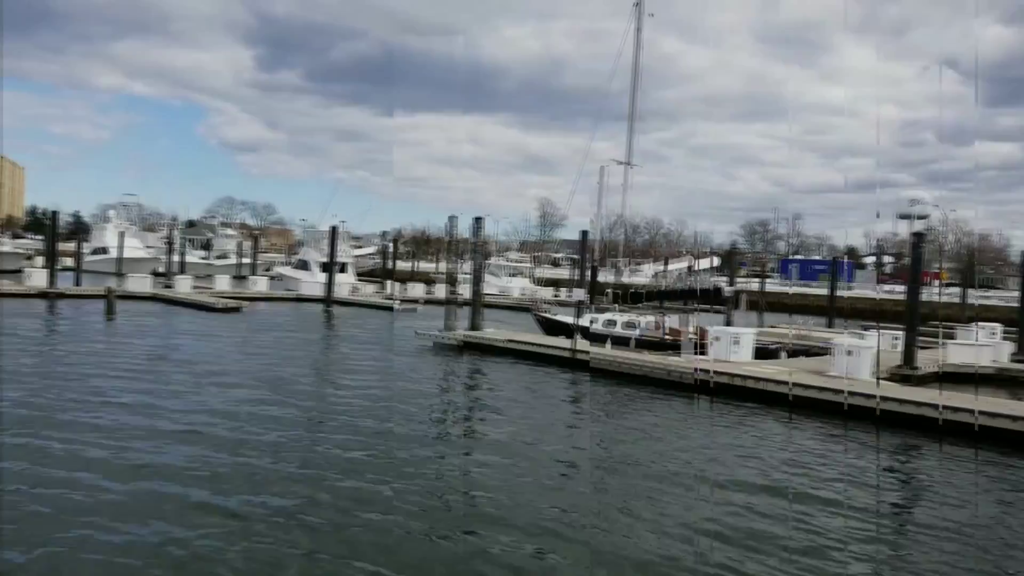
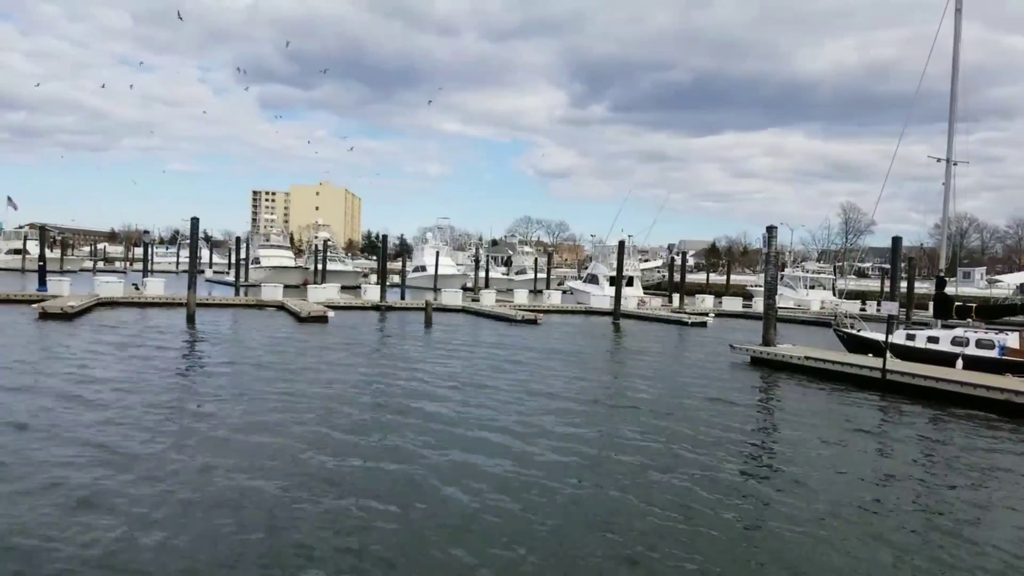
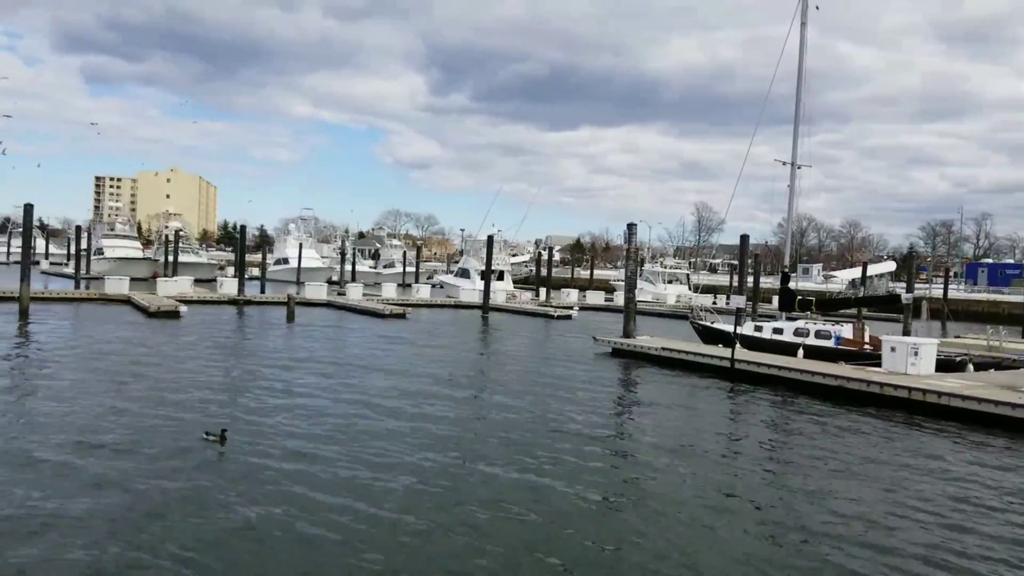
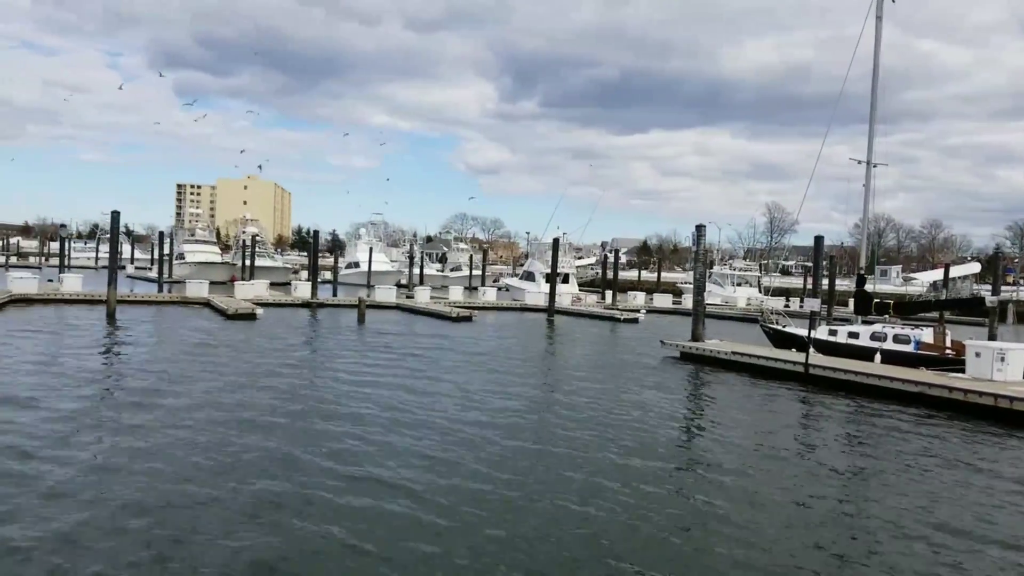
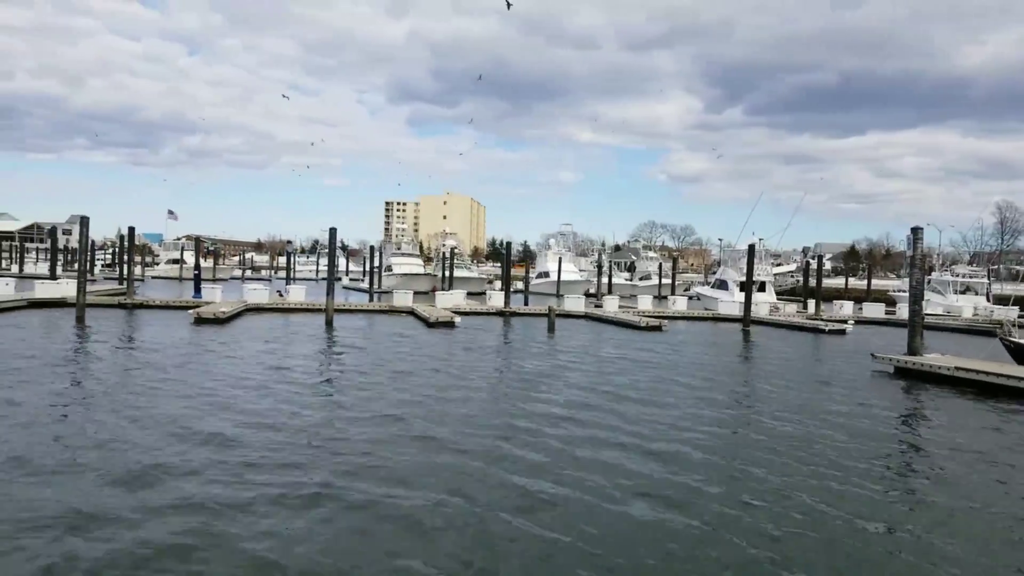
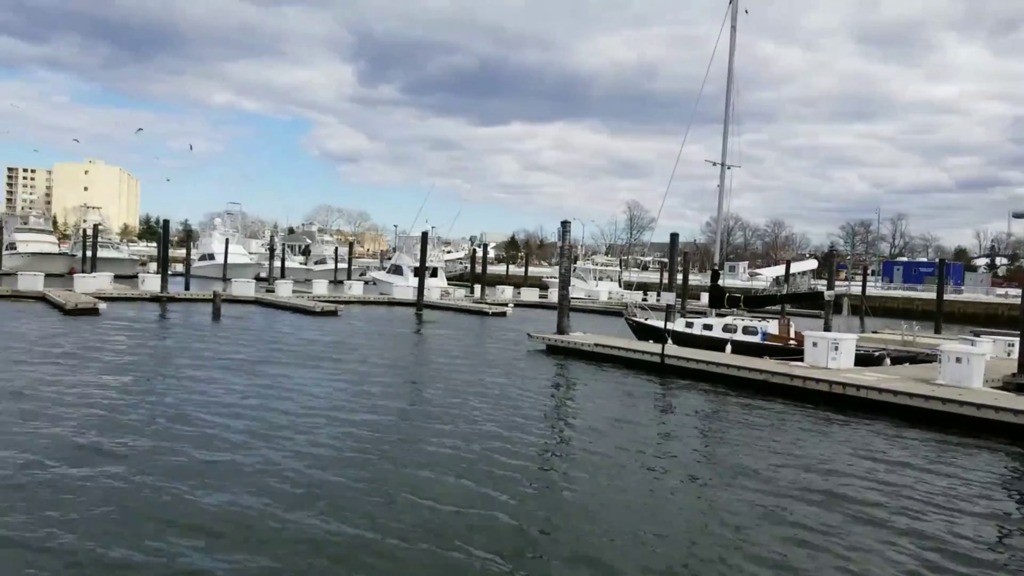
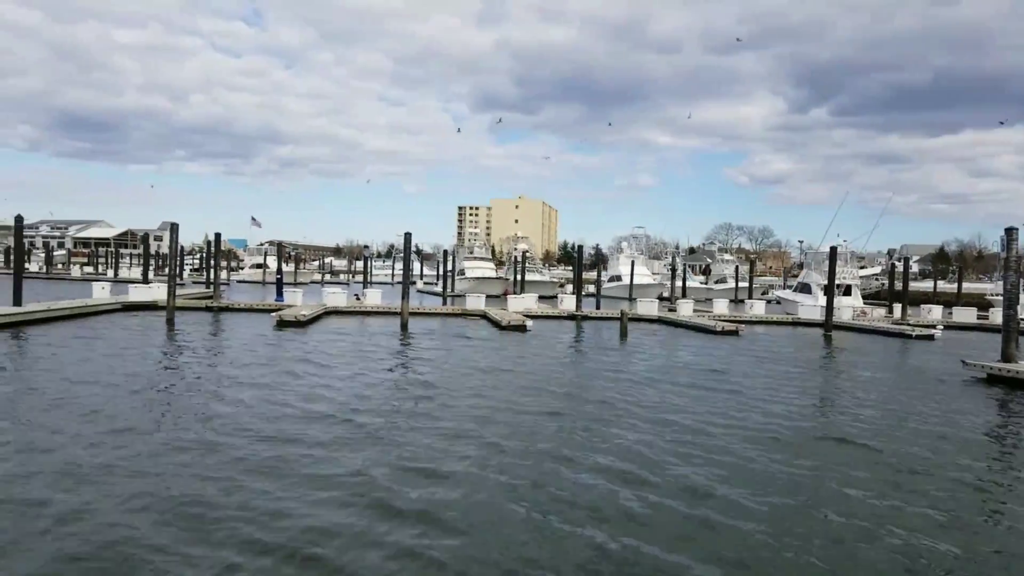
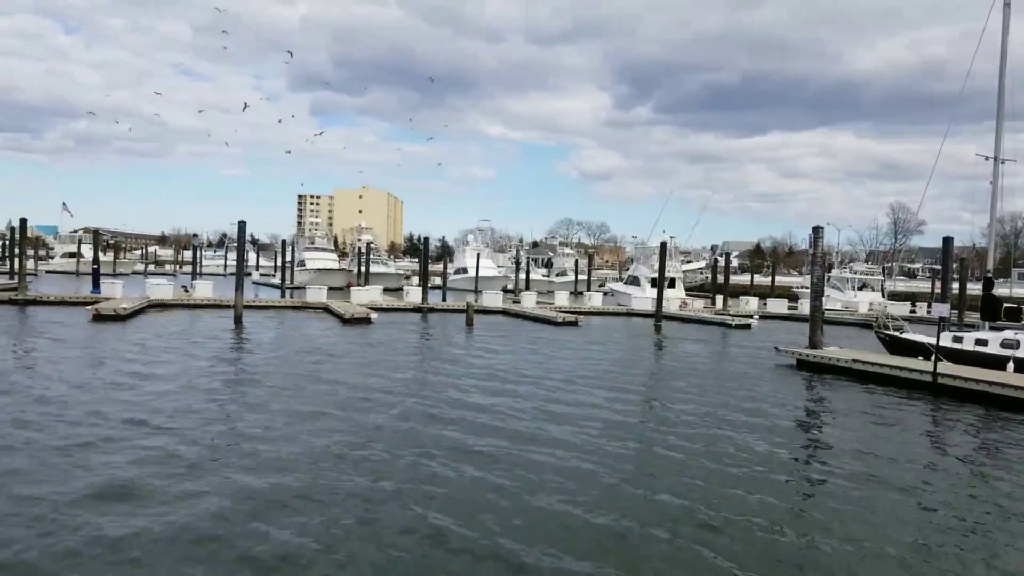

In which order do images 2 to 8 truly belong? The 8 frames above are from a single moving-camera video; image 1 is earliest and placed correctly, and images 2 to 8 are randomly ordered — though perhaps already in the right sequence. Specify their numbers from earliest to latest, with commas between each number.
6, 3, 4, 2, 8, 5, 7
